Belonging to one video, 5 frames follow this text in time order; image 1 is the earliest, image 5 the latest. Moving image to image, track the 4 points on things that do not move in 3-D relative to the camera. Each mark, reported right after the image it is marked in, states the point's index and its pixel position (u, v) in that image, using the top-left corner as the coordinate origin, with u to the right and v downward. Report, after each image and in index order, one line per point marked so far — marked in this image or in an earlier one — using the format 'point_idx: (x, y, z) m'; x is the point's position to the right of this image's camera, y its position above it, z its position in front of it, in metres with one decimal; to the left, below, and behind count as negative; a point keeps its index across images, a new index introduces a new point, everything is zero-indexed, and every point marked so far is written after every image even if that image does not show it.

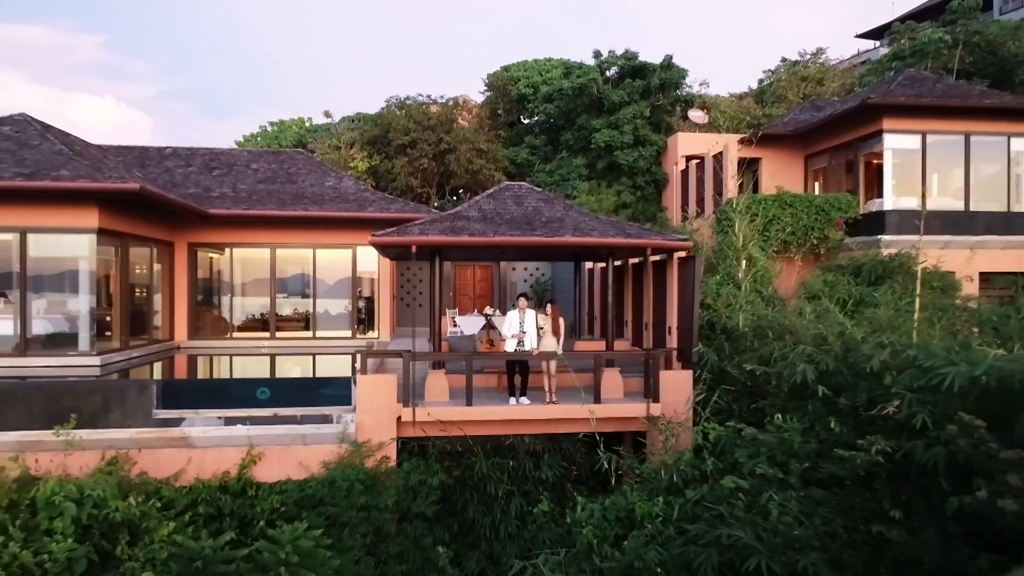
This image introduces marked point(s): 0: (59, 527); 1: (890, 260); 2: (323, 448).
0: (-3.1, -1.6, +4.9) m
1: (+5.6, +0.4, +10.8) m
2: (-2.0, -1.6, +7.4) m
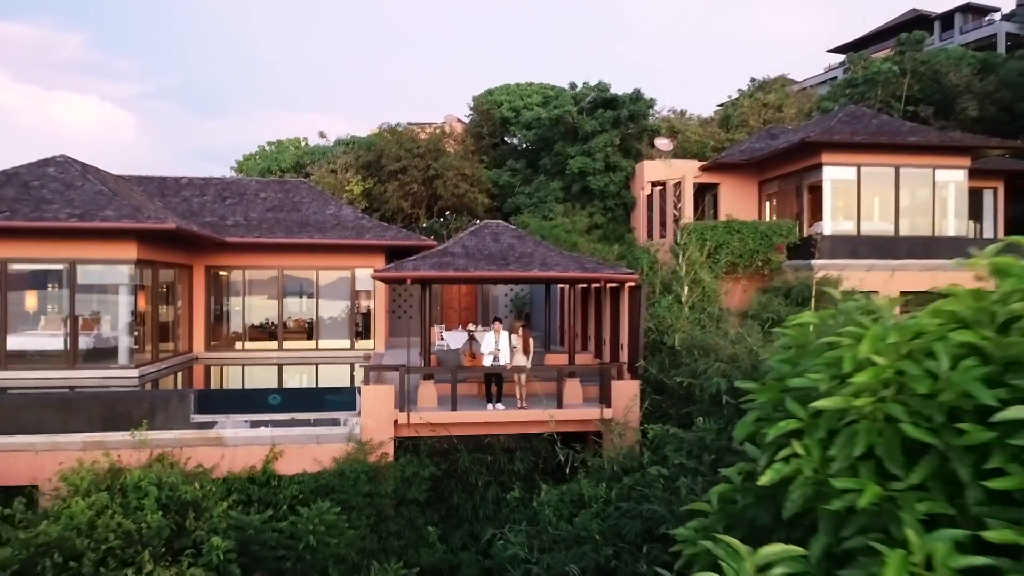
0: (-3.3, -1.9, +6.5) m
1: (+5.2, 0.0, +12.5) m
2: (-2.2, -2.0, +9.0) m
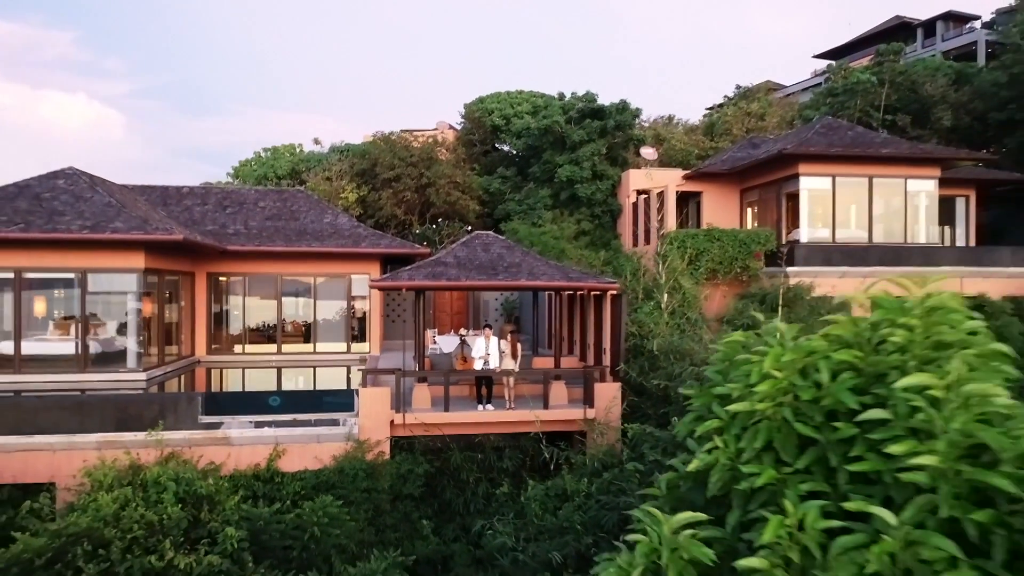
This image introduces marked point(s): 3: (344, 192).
0: (-3.4, -2.0, +7.0) m
1: (+5.1, -0.1, +13.2) m
2: (-2.4, -2.1, +9.6) m
3: (-4.5, +2.6, +19.4) m
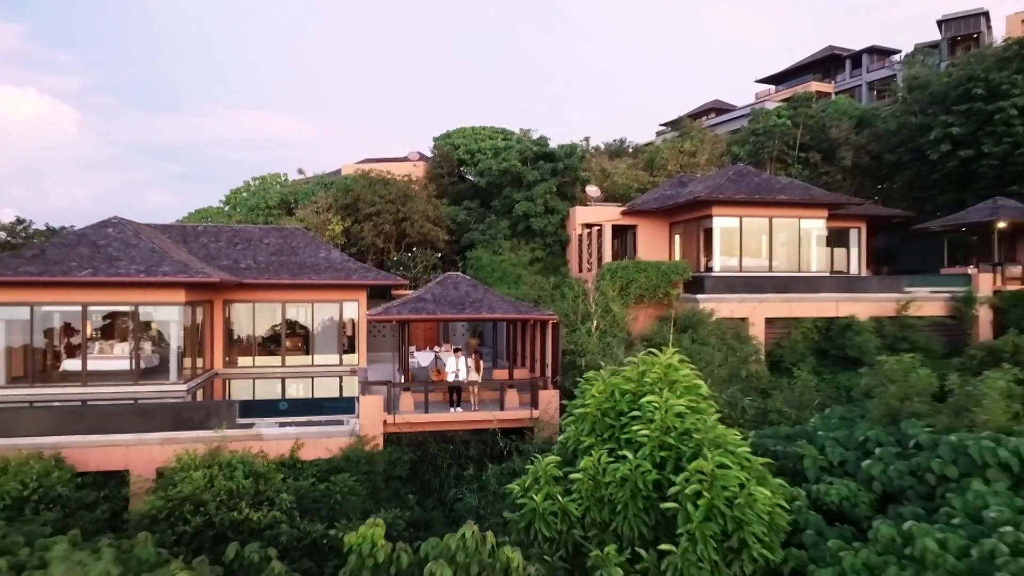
0: (-3.9, -2.6, +10.1) m
1: (+4.2, -0.6, +16.7) m
2: (-3.0, -2.6, +12.6) m
3: (-5.6, +2.0, +22.4) m
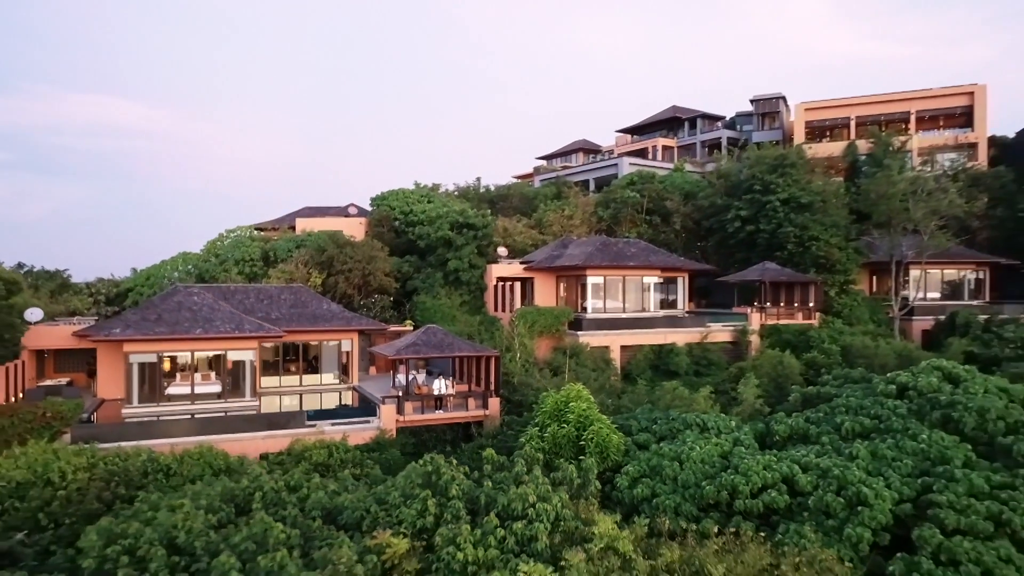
0: (-4.5, -4.1, +18.1) m
1: (+2.4, -2.1, +26.0) m
2: (-4.0, -4.1, +20.8) m
3: (-8.4, +0.5, +29.9) m
